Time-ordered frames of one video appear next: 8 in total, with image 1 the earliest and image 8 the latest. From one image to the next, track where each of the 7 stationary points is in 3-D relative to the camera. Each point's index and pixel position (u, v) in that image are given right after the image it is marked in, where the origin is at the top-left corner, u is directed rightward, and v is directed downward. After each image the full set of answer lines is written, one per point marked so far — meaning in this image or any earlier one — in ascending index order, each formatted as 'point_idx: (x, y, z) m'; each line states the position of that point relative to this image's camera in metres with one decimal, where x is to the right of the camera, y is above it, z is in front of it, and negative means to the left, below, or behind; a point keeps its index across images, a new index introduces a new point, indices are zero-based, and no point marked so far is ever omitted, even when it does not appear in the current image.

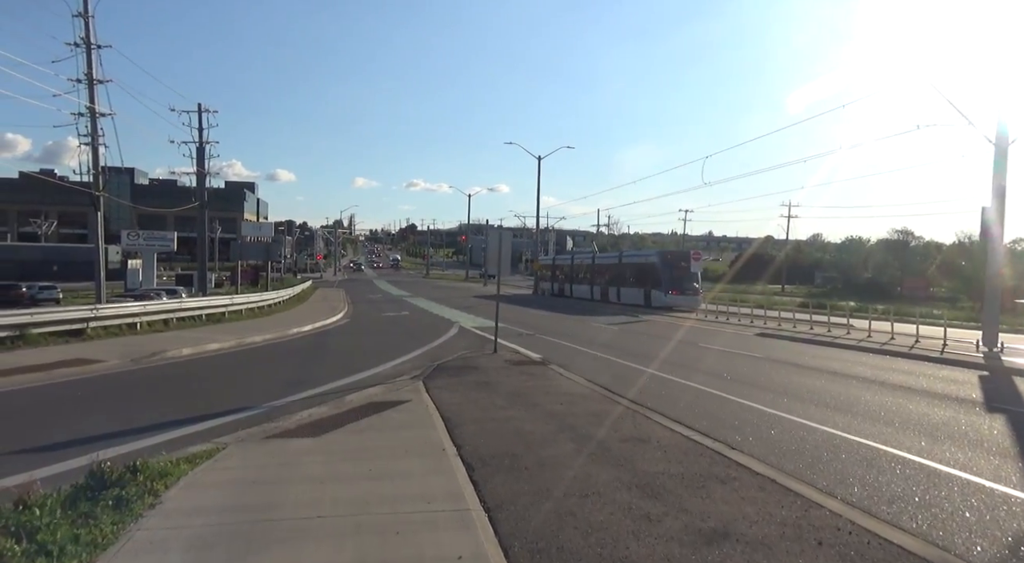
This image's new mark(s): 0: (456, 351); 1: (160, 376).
0: (-1.7, -2.1, +17.8) m
1: (-8.8, -2.4, +14.9) m
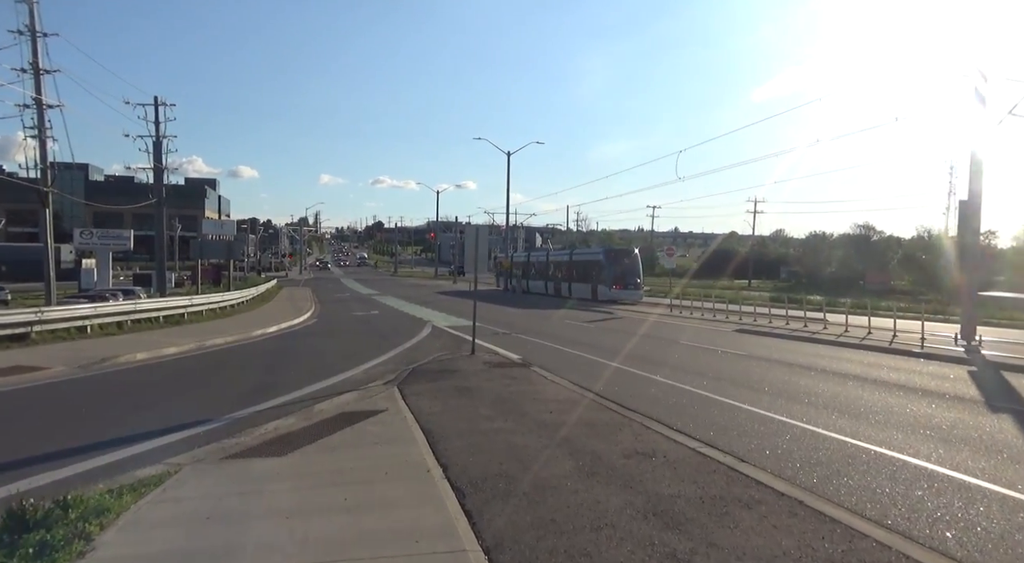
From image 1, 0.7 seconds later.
0: (-2.3, -2.1, +16.9) m
1: (-9.3, -2.4, +13.8) m
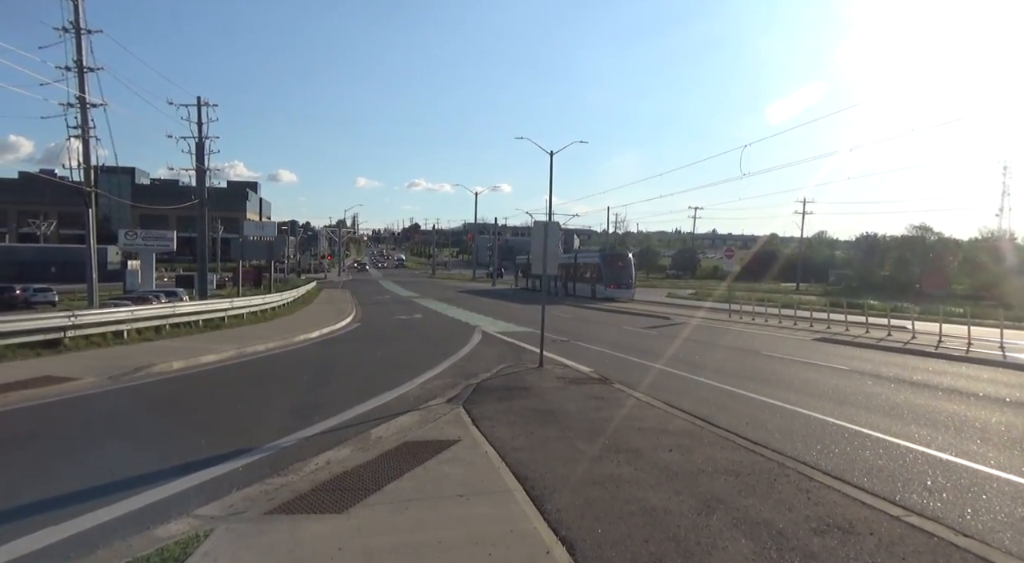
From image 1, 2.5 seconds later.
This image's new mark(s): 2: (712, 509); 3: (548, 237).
0: (-0.6, -2.1, +15.3) m
1: (-7.8, -2.4, +12.5) m
2: (+1.7, -1.9, +4.9) m
3: (+0.9, +1.0, +13.8) m
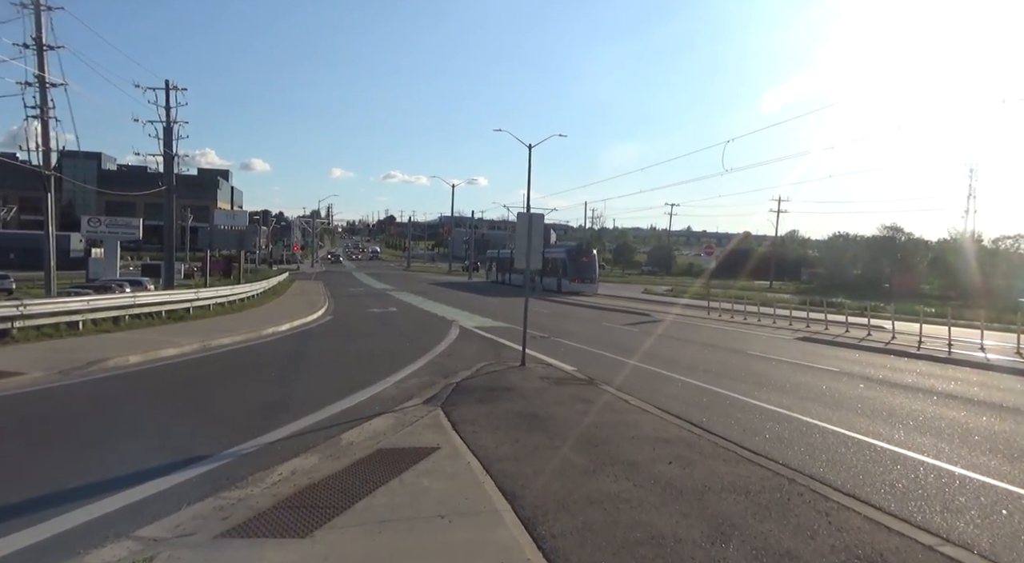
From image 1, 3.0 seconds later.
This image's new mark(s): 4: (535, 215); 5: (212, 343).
0: (-1.1, -2.0, +14.7) m
1: (-8.1, -2.2, +11.6) m
2: (+1.6, -1.9, +4.4) m
3: (+0.5, +1.2, +13.2) m
4: (+0.6, +1.5, +13.1) m
5: (-9.2, -1.9, +18.1) m
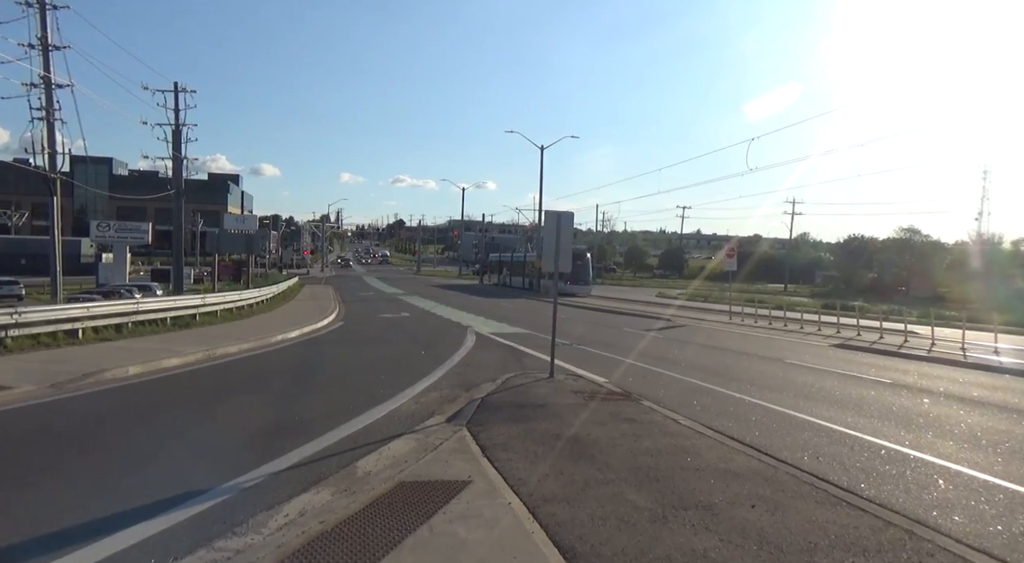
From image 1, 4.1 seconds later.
0: (-0.5, -2.1, +13.7) m
1: (-7.6, -2.3, +10.7) m
2: (+2.0, -1.9, +3.3) m
3: (+1.0, +1.1, +12.2) m
4: (+1.1, +1.4, +12.1) m
5: (-8.6, -2.0, +17.2) m
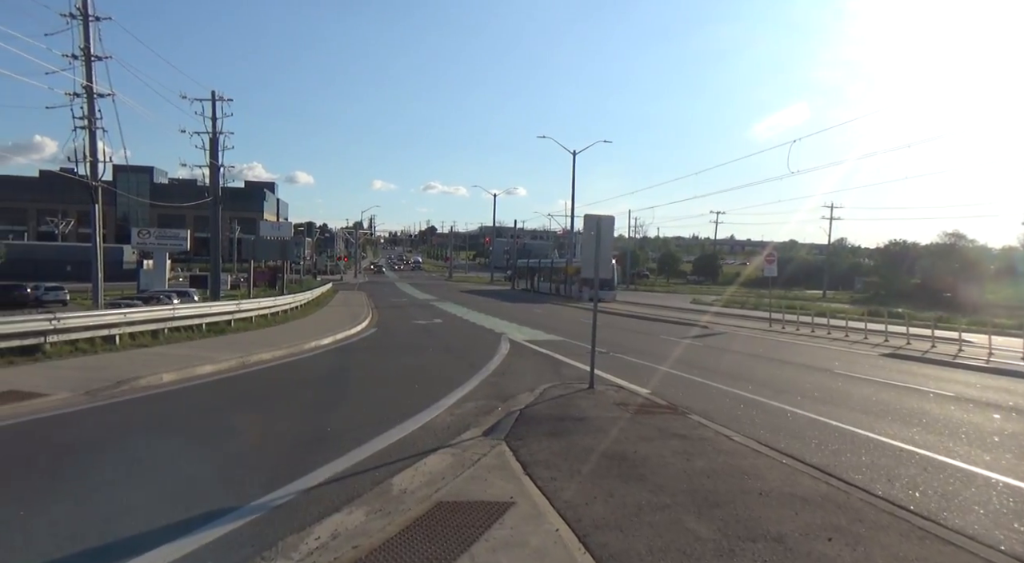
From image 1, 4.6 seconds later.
0: (+0.3, -2.2, +13.2) m
1: (-6.9, -2.4, +10.6) m
2: (+2.3, -2.0, +2.8) m
3: (+1.8, +0.9, +11.7) m
4: (+1.9, +1.3, +11.6) m
5: (-7.6, -2.2, +17.1) m
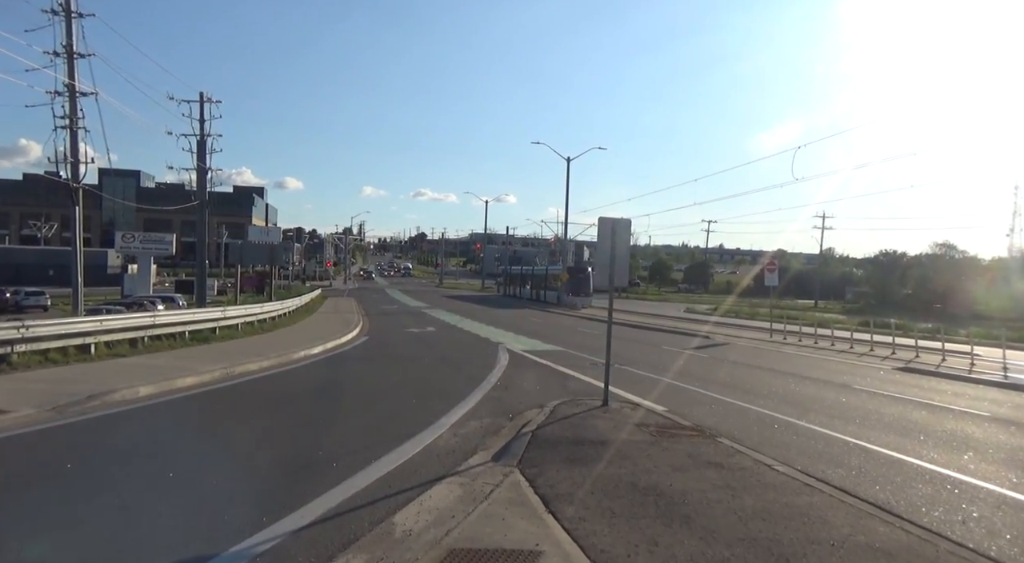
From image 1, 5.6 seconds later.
0: (+0.4, -2.4, +12.4) m
1: (-6.8, -2.5, +9.6) m
2: (+2.6, -2.0, +1.9) m
3: (+1.9, +0.8, +10.9) m
4: (+2.0, +1.1, +10.8) m
5: (-7.5, -2.4, +16.1) m
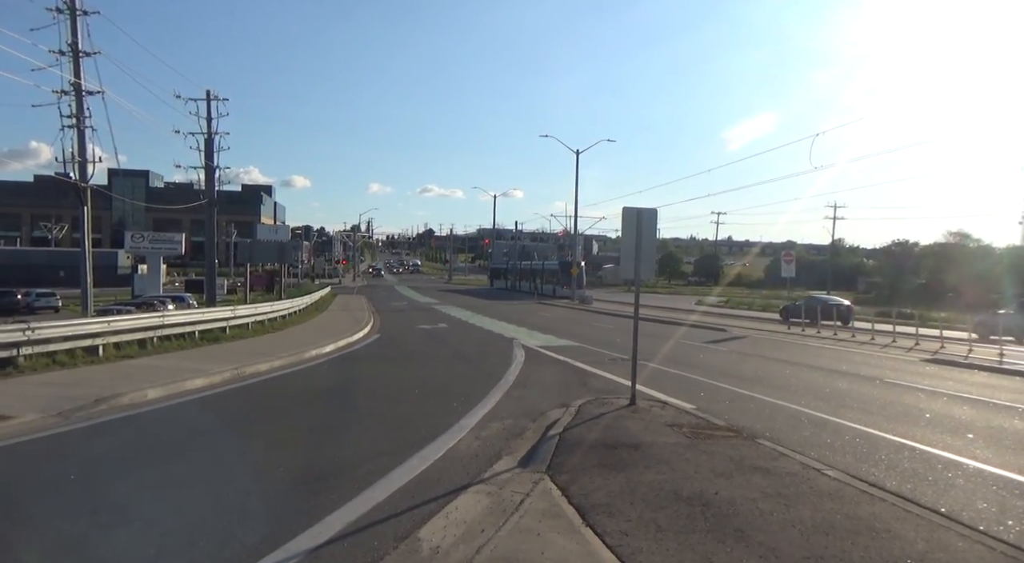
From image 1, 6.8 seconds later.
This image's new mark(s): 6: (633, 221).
0: (+0.8, -2.3, +11.9) m
1: (-6.4, -2.5, +9.3) m
2: (+2.8, -2.0, +1.4) m
3: (+2.3, +0.9, +10.4) m
4: (+2.4, +1.2, +10.3) m
5: (-7.1, -2.4, +15.8) m
6: (+2.1, +1.0, +10.4) m
